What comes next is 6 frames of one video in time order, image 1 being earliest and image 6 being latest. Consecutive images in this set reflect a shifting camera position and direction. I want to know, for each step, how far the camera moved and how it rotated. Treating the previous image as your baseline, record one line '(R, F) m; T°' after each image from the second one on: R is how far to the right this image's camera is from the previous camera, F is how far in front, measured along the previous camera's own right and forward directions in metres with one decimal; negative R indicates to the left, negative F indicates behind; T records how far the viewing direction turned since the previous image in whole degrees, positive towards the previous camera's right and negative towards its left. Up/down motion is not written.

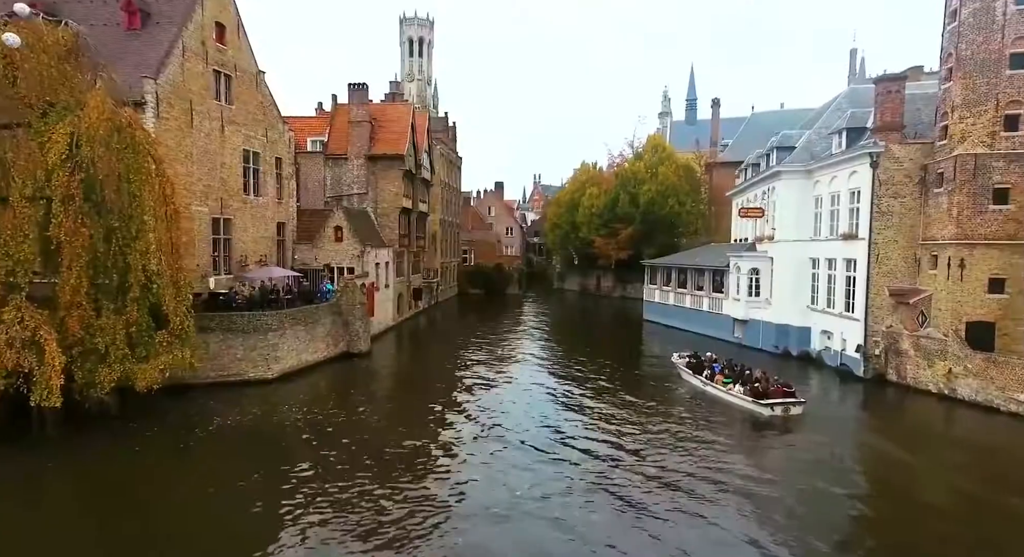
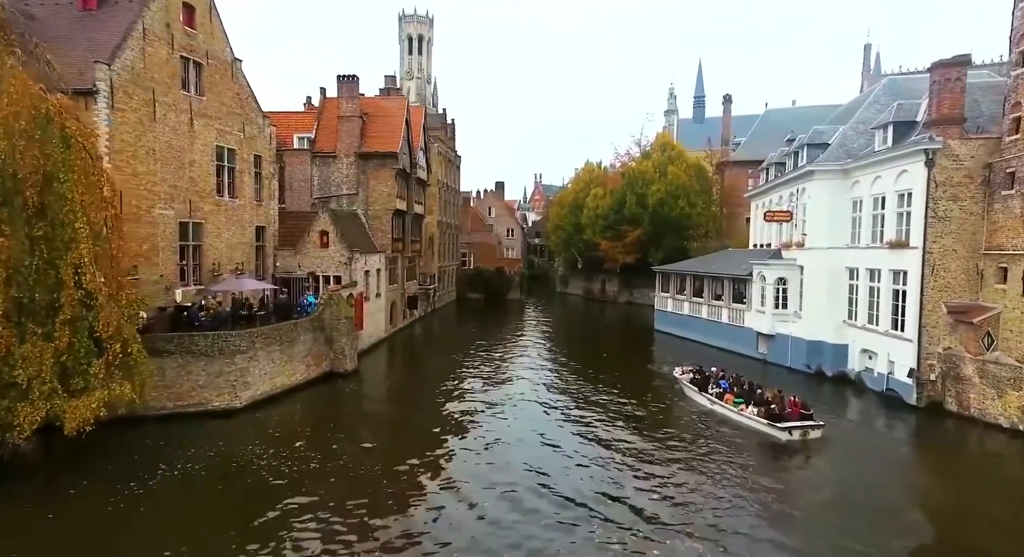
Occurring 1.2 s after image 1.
(-0.1, +2.5) m; 0°
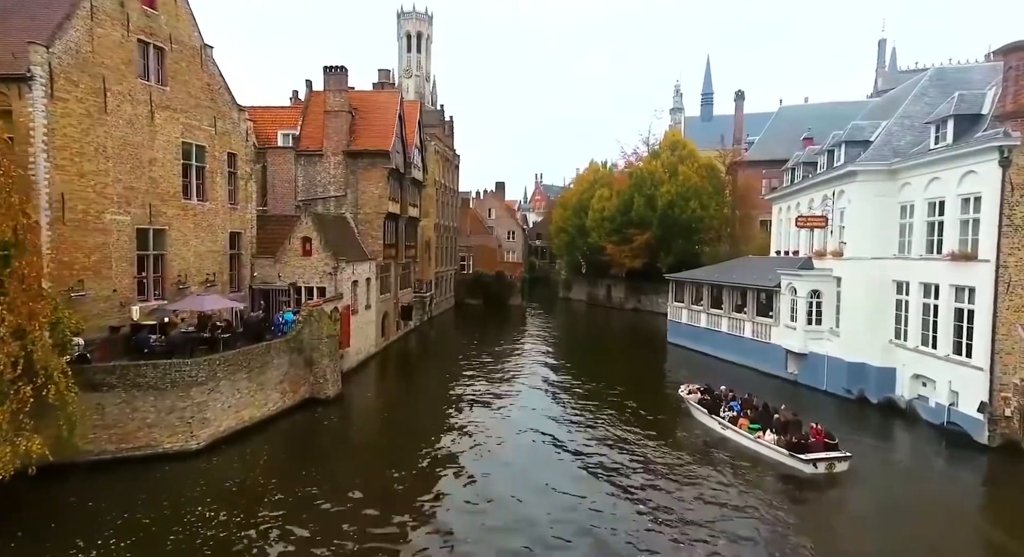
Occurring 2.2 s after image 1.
(-0.1, +2.5) m; 0°
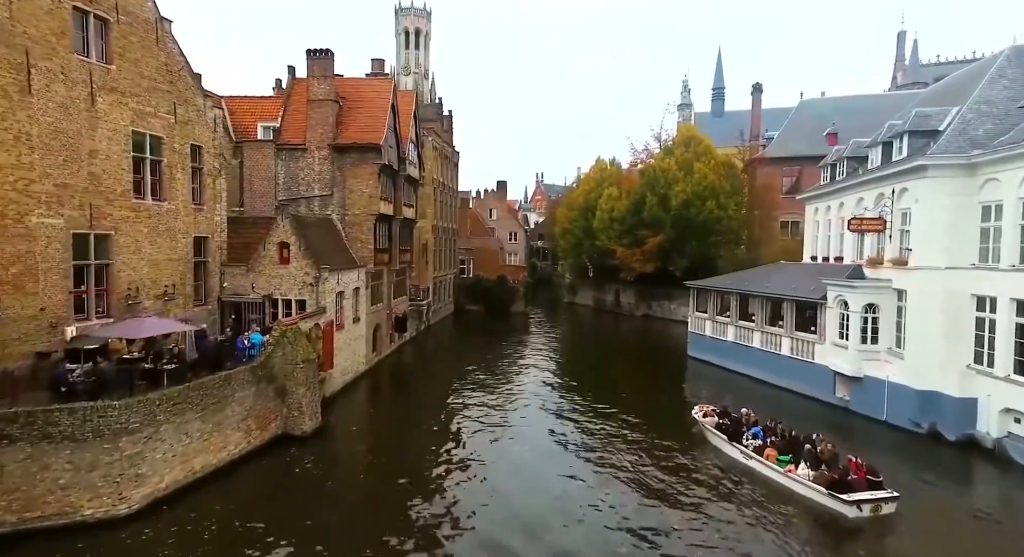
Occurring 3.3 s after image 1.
(-0.3, +3.0) m; 0°
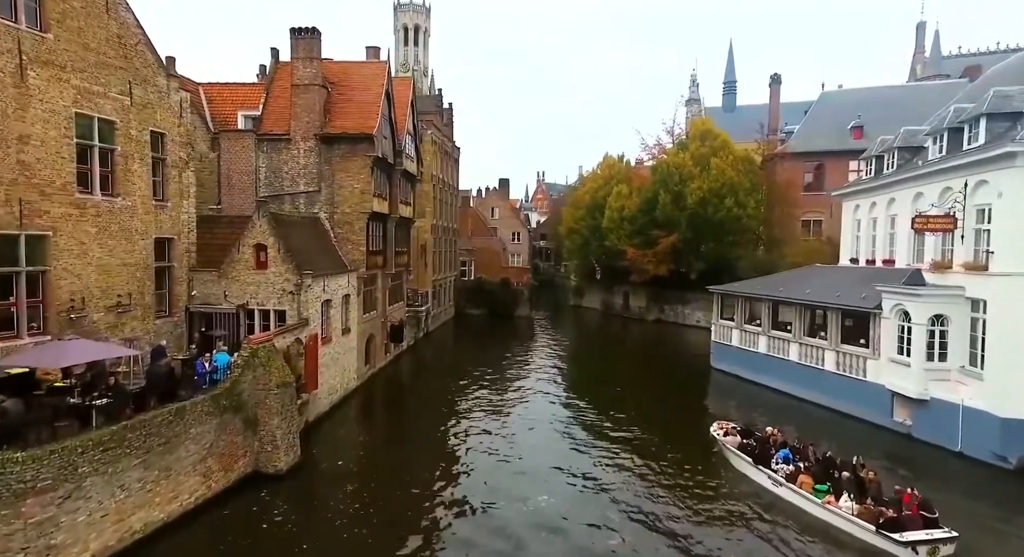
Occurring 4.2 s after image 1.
(-0.4, +2.6) m; 0°
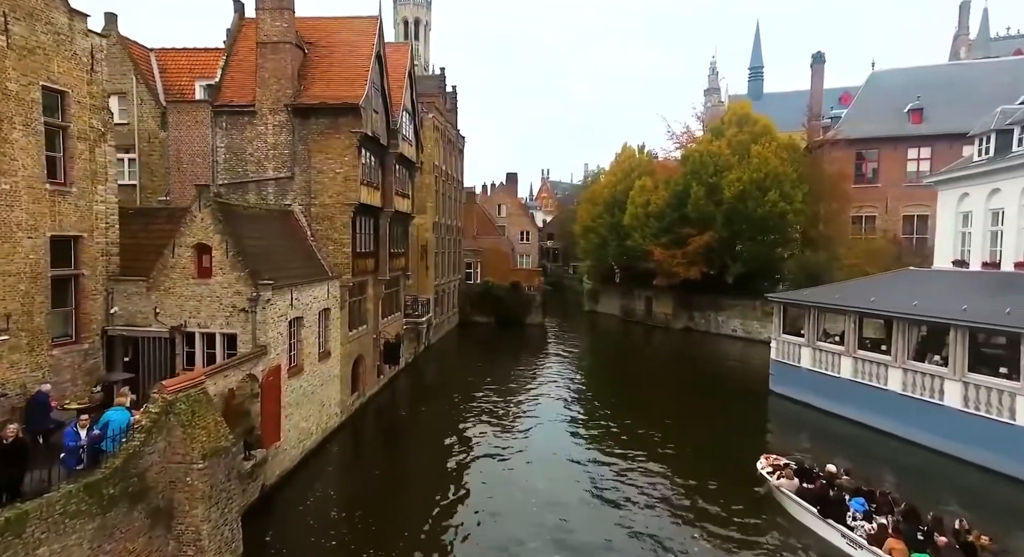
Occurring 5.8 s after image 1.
(-0.7, +4.7) m; 0°
